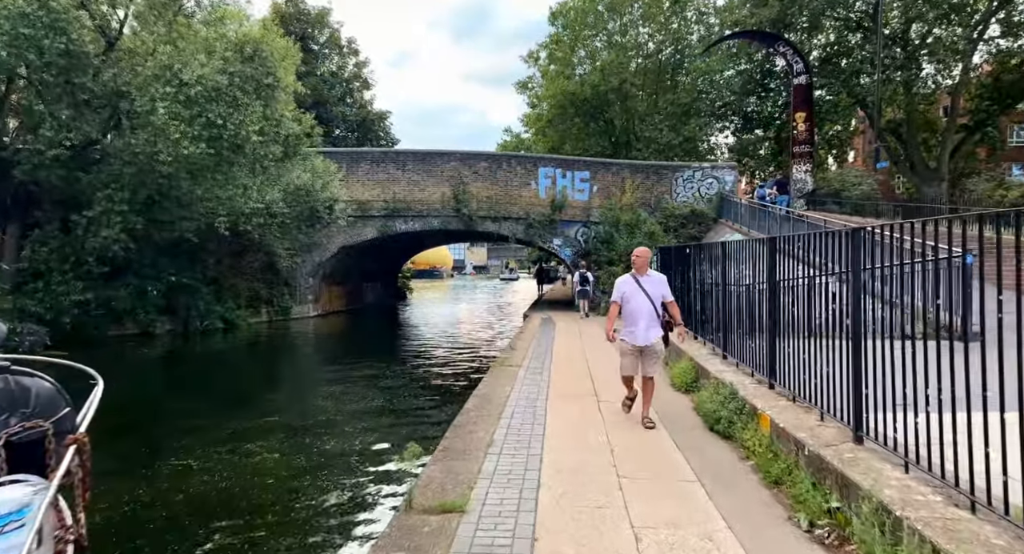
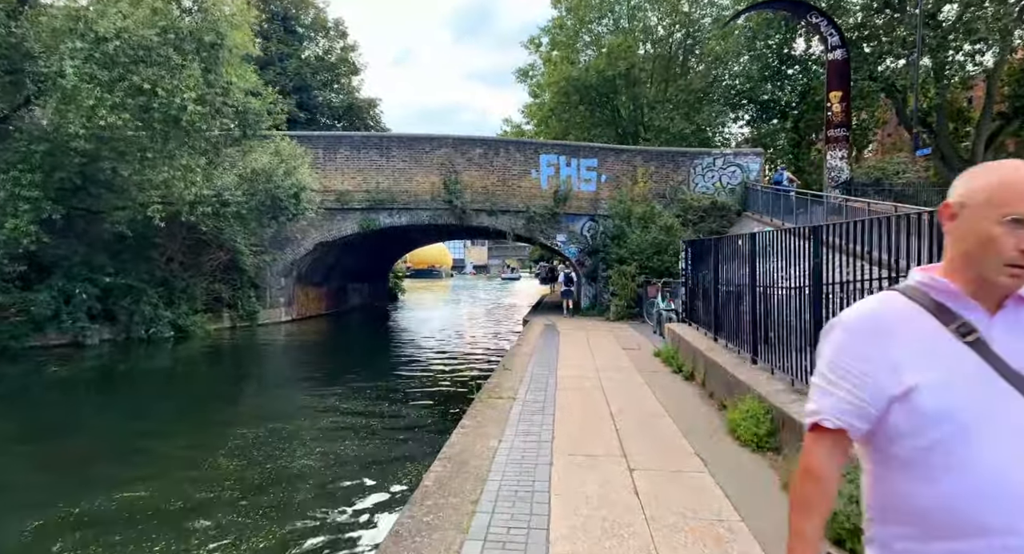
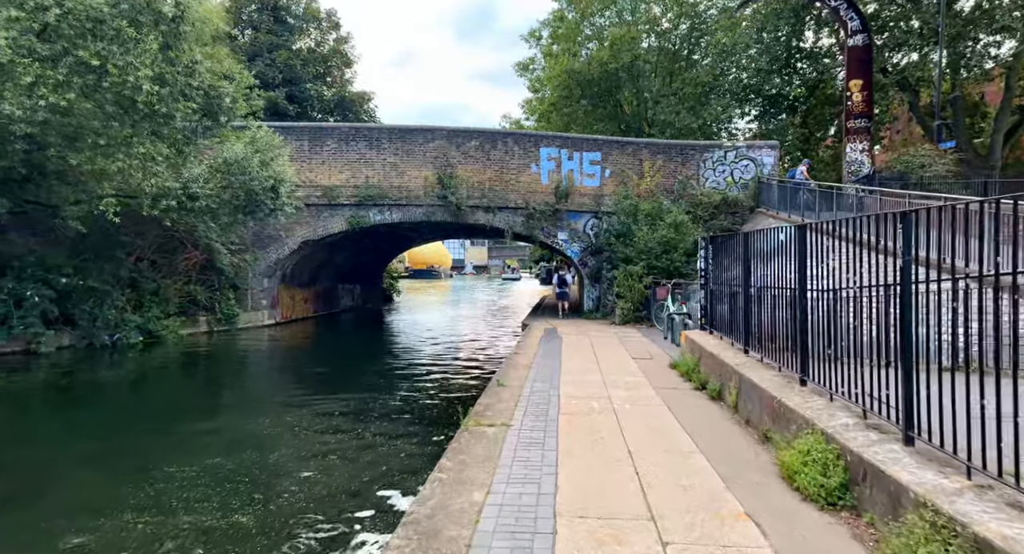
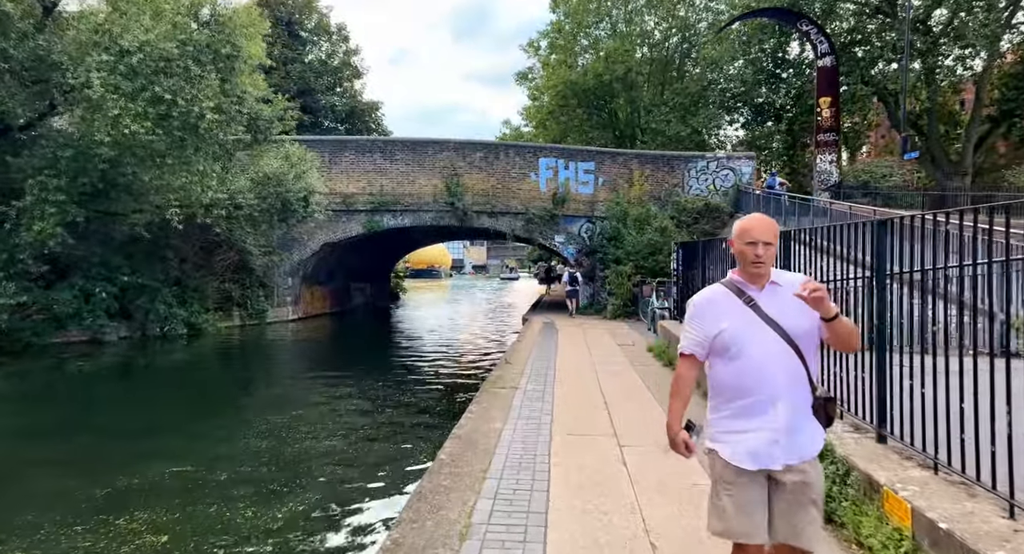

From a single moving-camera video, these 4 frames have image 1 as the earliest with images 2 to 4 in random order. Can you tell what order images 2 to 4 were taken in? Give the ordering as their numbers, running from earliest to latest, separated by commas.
4, 2, 3
